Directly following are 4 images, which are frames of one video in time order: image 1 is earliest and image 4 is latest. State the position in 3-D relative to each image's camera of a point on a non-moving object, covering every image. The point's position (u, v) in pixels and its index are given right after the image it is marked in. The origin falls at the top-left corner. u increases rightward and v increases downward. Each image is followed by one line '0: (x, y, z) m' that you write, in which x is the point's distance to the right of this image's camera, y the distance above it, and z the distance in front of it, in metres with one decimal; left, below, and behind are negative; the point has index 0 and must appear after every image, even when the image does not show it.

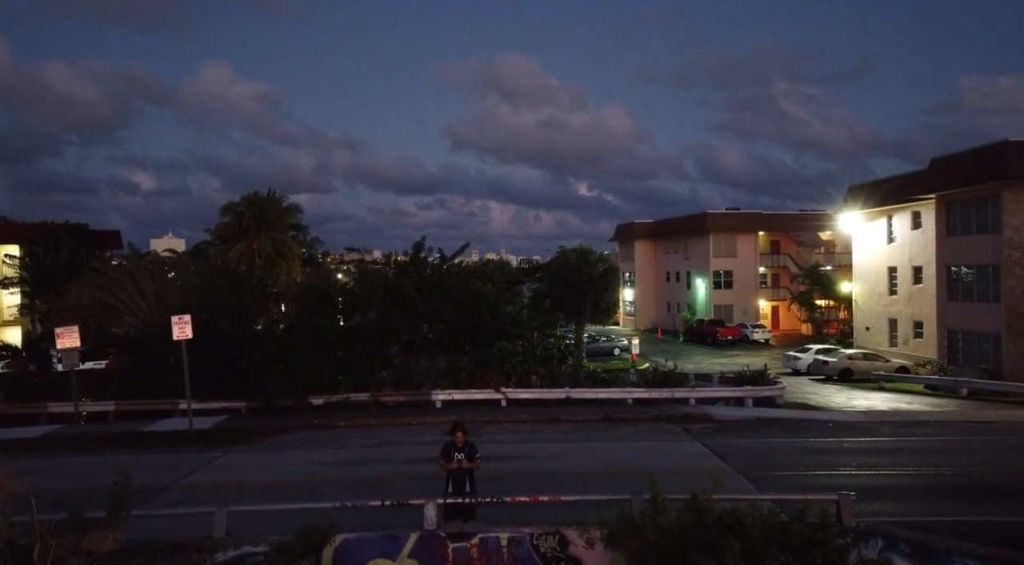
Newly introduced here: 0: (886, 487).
0: (+6.6, -3.6, +12.6) m
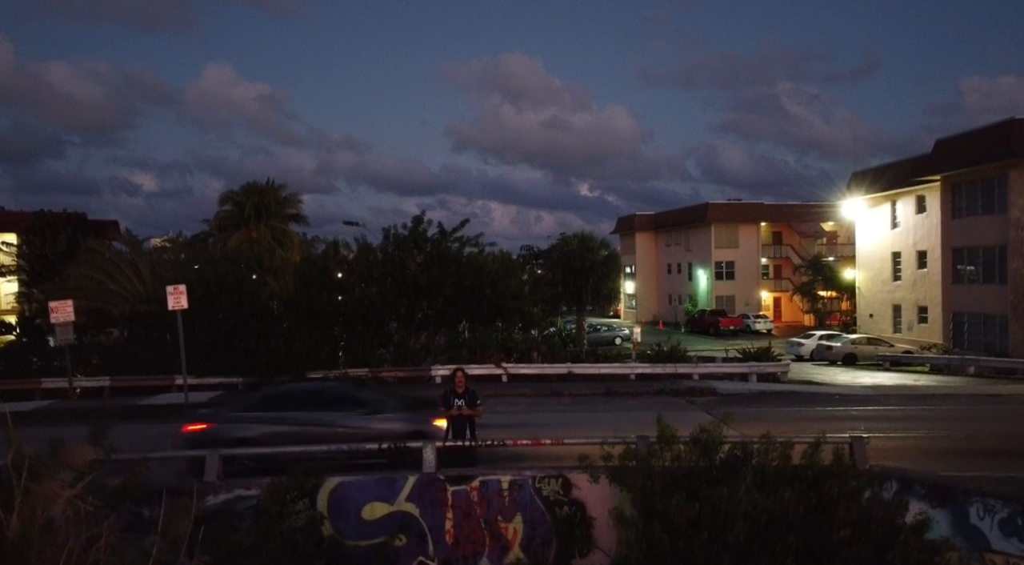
0: (+6.6, -2.8, +12.3) m
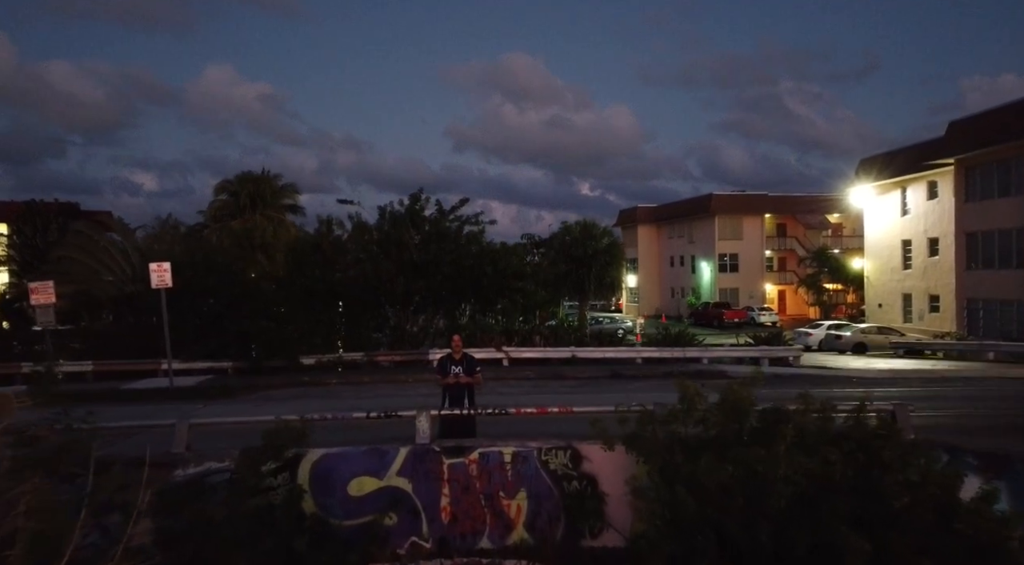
0: (+6.7, -2.3, +11.4) m
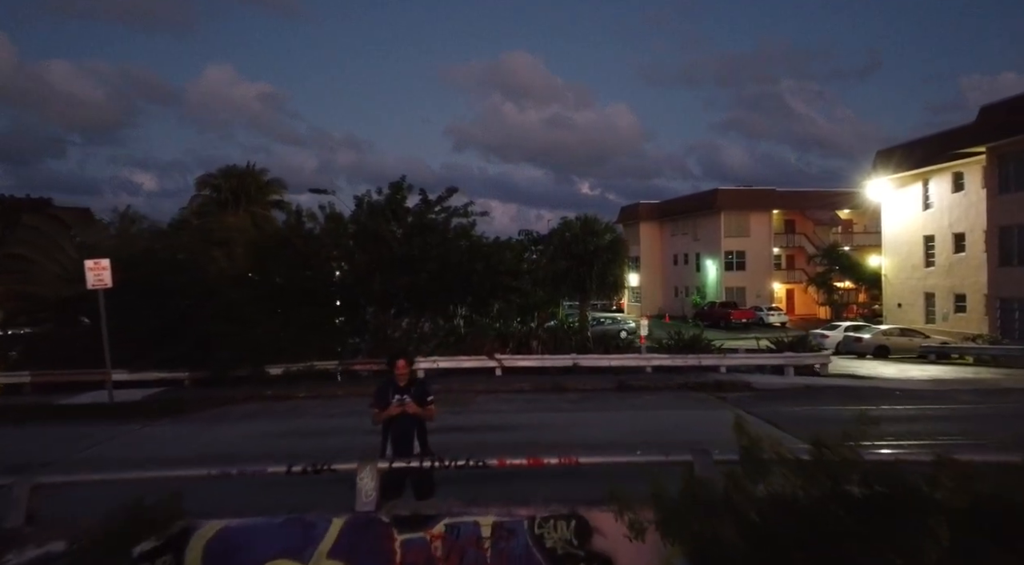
0: (+6.5, -2.3, +9.2) m
